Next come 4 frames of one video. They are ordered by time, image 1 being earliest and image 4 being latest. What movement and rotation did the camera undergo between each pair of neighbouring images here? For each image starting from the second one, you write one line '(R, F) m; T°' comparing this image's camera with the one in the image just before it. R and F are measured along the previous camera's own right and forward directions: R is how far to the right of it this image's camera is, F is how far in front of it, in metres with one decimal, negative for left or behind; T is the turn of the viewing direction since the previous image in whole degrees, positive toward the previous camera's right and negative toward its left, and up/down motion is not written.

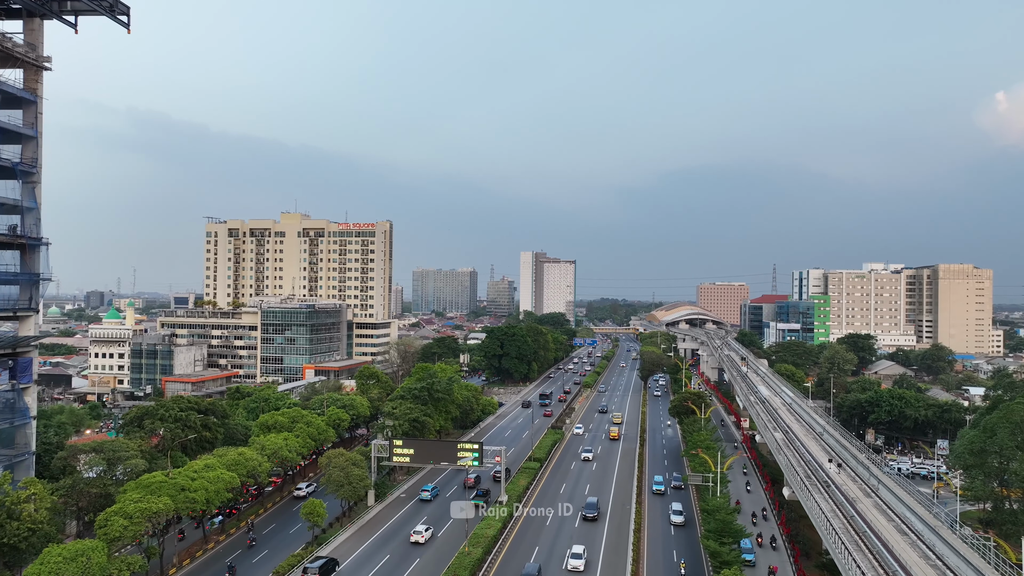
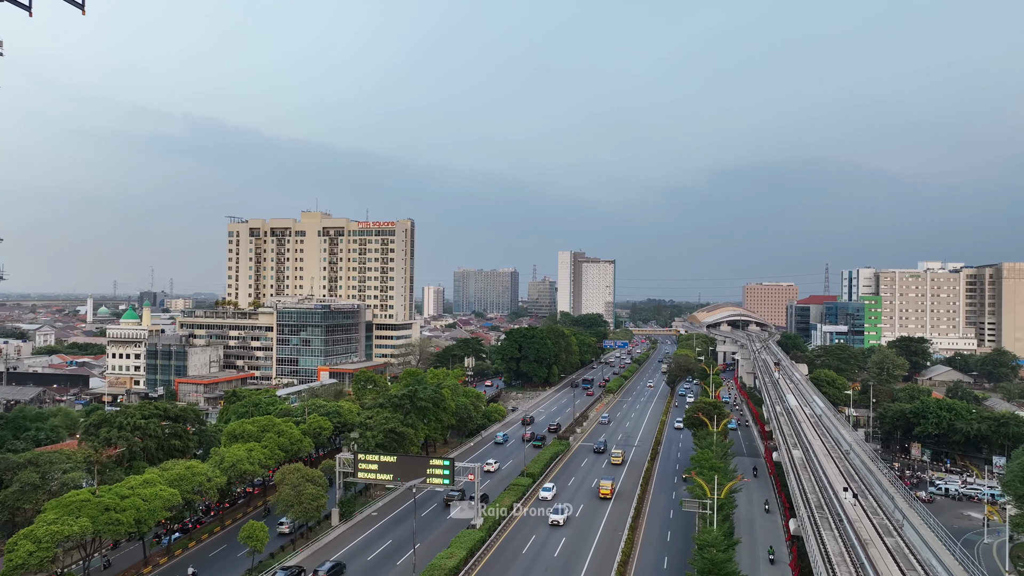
(+3.7, +4.0) m; -4°
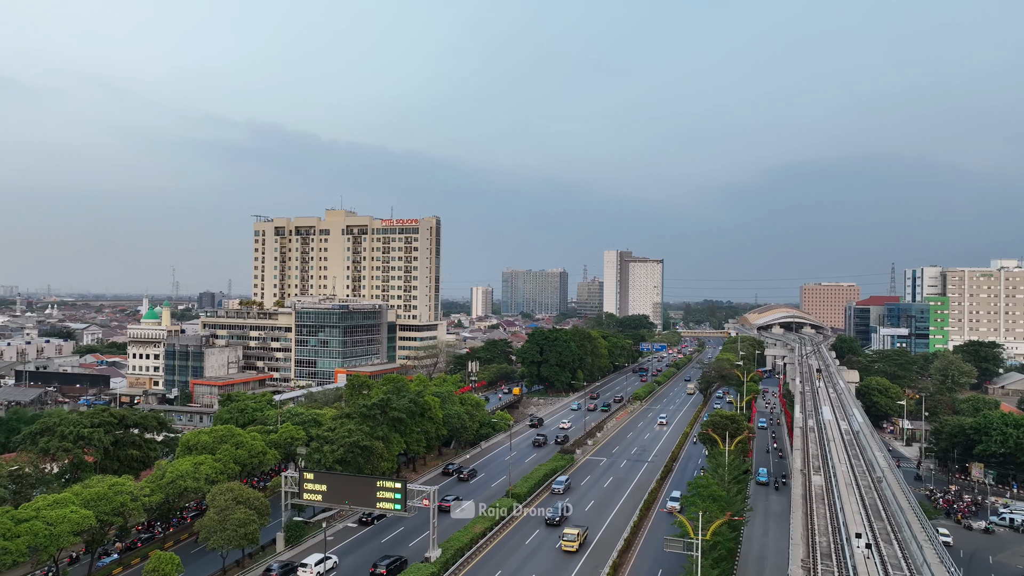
(+4.3, +4.6) m; -5°
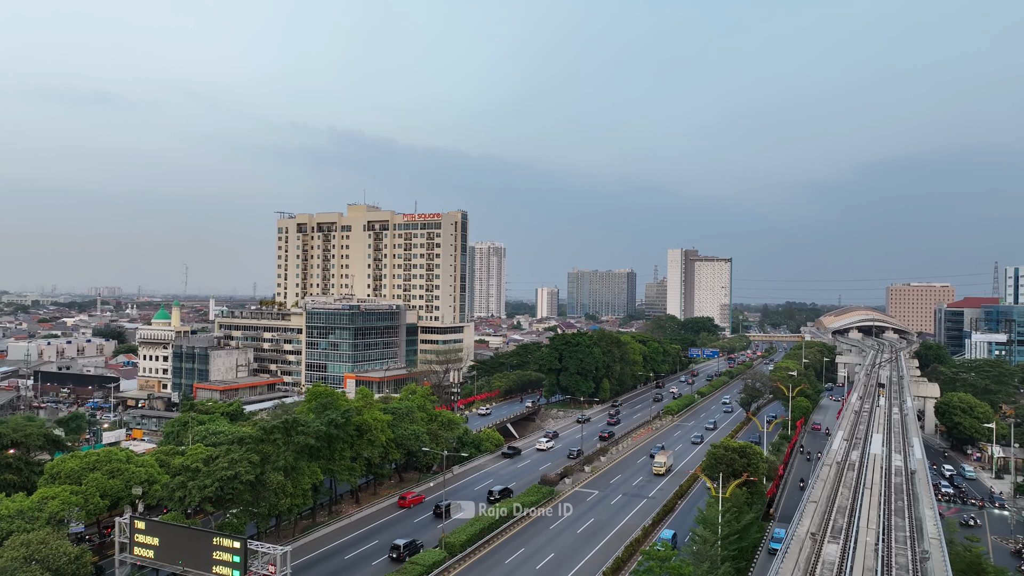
(+6.8, +8.5) m; -6°
